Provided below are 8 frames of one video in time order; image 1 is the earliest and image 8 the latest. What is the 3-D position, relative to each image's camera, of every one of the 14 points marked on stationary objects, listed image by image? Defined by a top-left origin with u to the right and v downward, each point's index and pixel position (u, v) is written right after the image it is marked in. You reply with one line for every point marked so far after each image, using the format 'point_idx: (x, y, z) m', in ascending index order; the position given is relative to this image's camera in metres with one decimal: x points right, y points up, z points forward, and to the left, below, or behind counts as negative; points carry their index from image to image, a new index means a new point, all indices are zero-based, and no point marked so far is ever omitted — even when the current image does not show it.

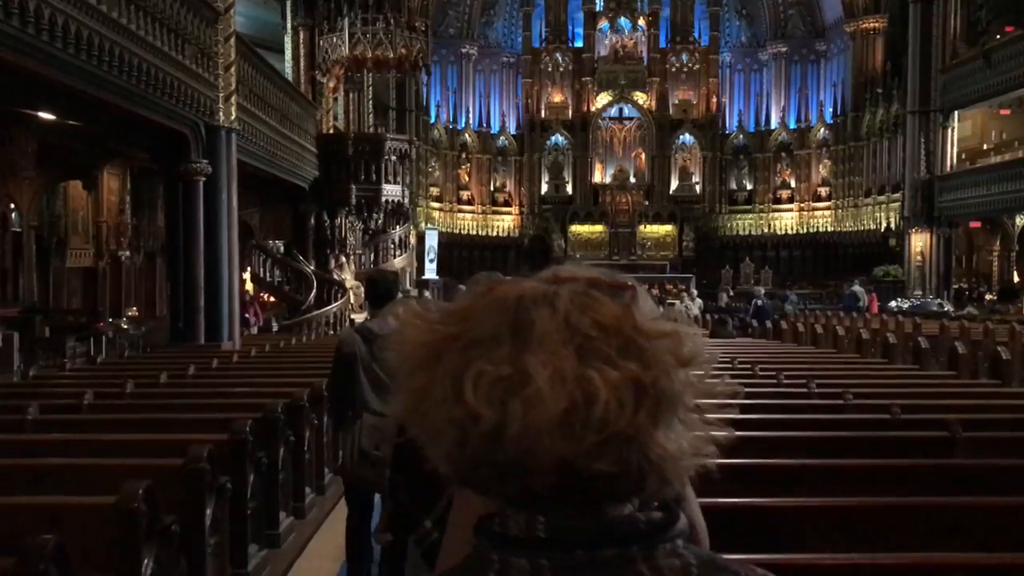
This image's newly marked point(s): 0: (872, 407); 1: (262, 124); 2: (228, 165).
0: (+2.2, -0.7, +5.6) m
1: (-3.4, +2.2, +12.3) m
2: (-3.3, +1.4, +10.5) m
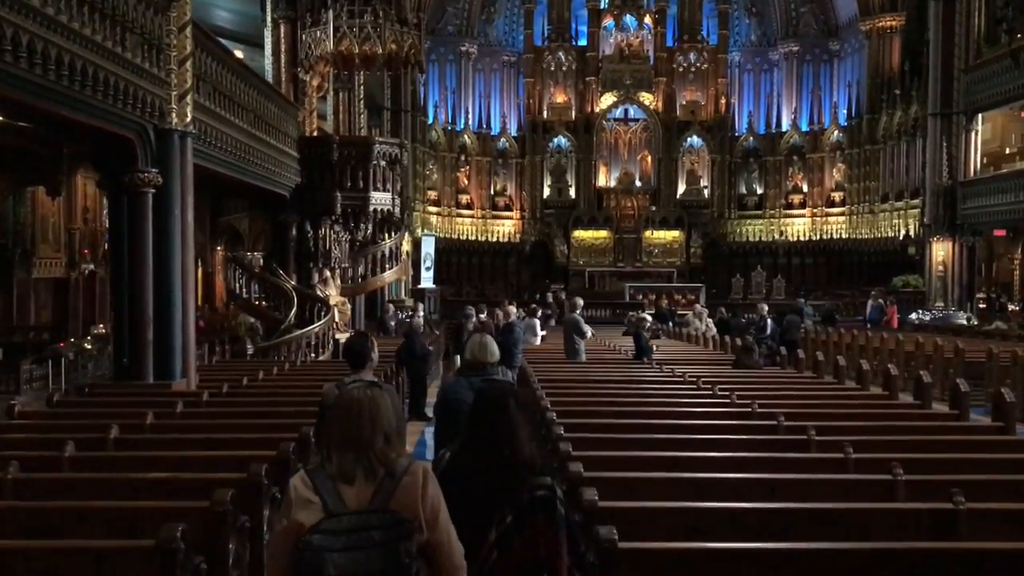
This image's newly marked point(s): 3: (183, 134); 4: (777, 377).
0: (+2.2, -1.0, +4.2) m
1: (-3.4, +1.9, +10.9) m
2: (-3.3, +1.1, +9.1) m
3: (-3.2, +1.5, +9.0) m
4: (+3.0, -1.0, +10.4) m
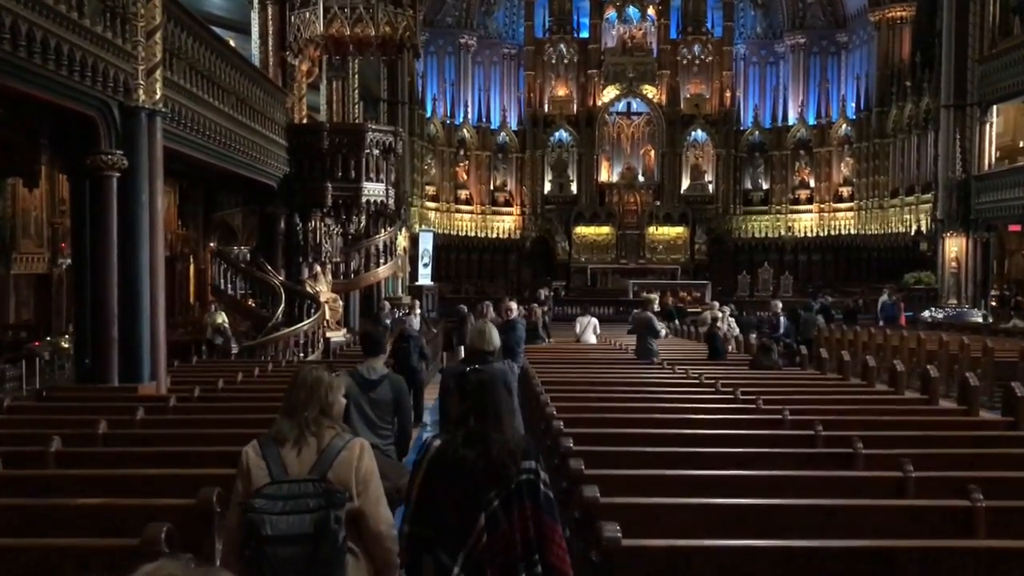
0: (+2.2, -1.0, +3.4) m
1: (-3.3, +2.0, +10.1) m
2: (-3.3, +1.2, +8.3) m
3: (-3.2, +1.6, +8.2) m
4: (+3.0, -0.9, +9.6) m
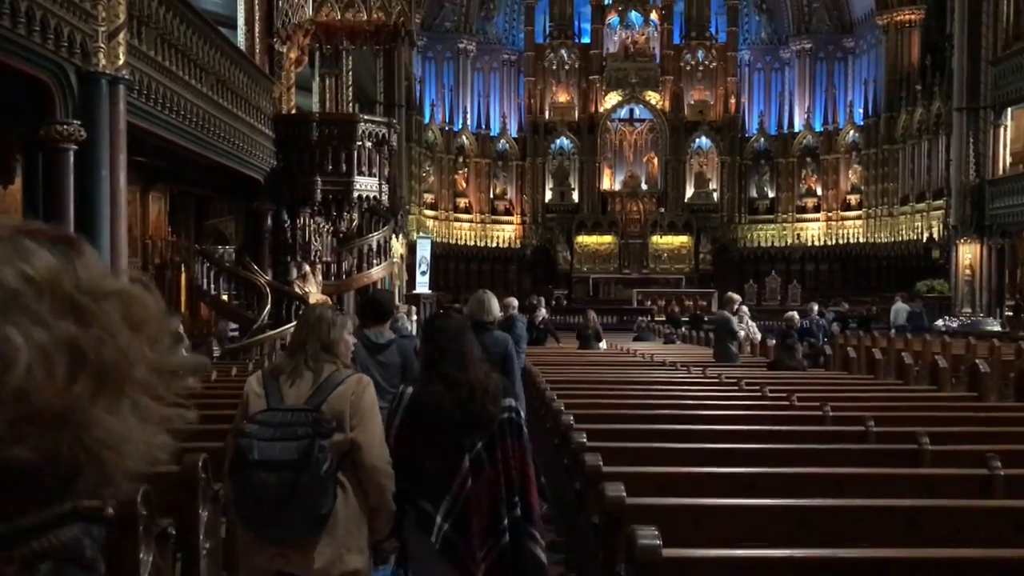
0: (+2.2, -0.8, +2.6) m
1: (-3.3, +2.1, +9.3) m
2: (-3.3, +1.3, +7.5) m
3: (-3.2, +1.7, +7.4) m
4: (+3.0, -0.9, +8.7) m
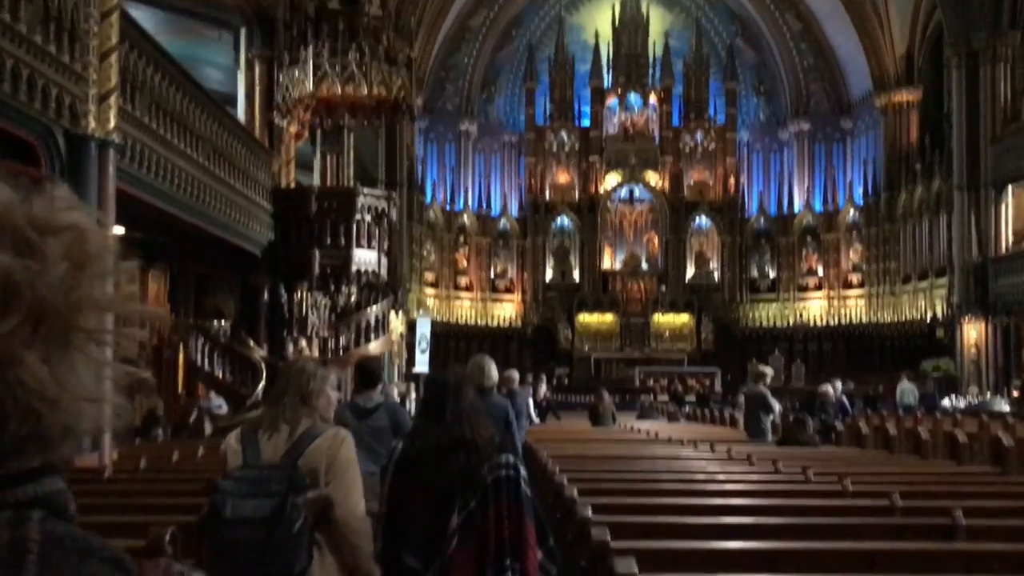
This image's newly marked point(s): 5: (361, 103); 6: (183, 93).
0: (+2.2, -0.9, +2.2) m
1: (-3.3, +1.3, +9.2) m
2: (-3.3, +0.7, +7.3) m
3: (-3.2, +1.1, +7.2) m
4: (+3.0, -1.5, +8.4) m
5: (-2.3, +2.8, +13.7) m
6: (-3.4, +2.0, +9.5) m
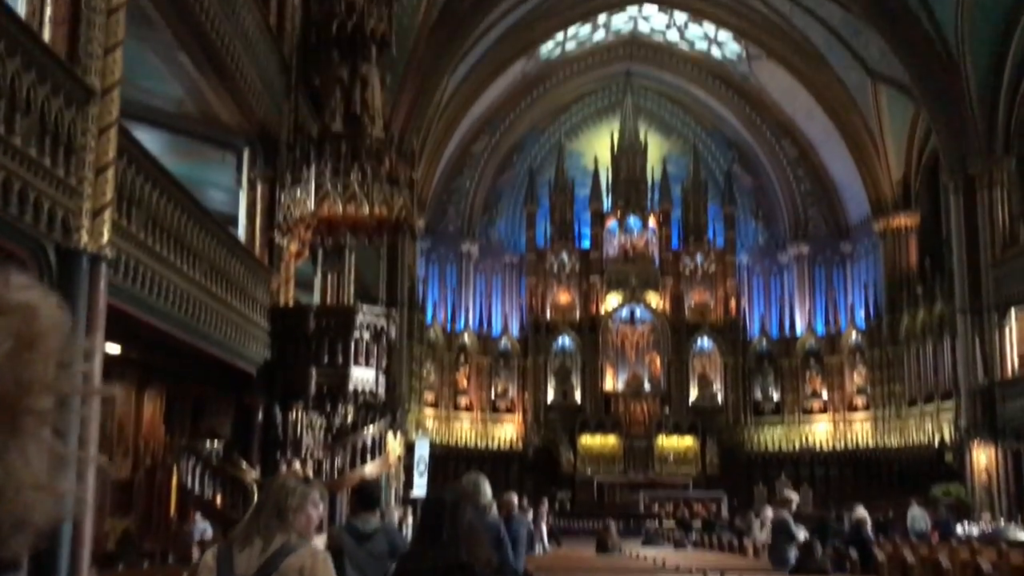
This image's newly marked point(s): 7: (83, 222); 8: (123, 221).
0: (+2.2, -1.1, +1.9) m
1: (-3.3, +0.2, +9.1) m
2: (-3.3, -0.2, +7.2) m
3: (-3.2, +0.2, +7.2) m
4: (+3.0, -2.6, +8.0) m
5: (-2.3, +1.0, +13.8) m
6: (-3.4, +0.8, +9.6) m
7: (-3.3, +0.5, +7.2) m
8: (-3.4, +0.6, +8.0) m
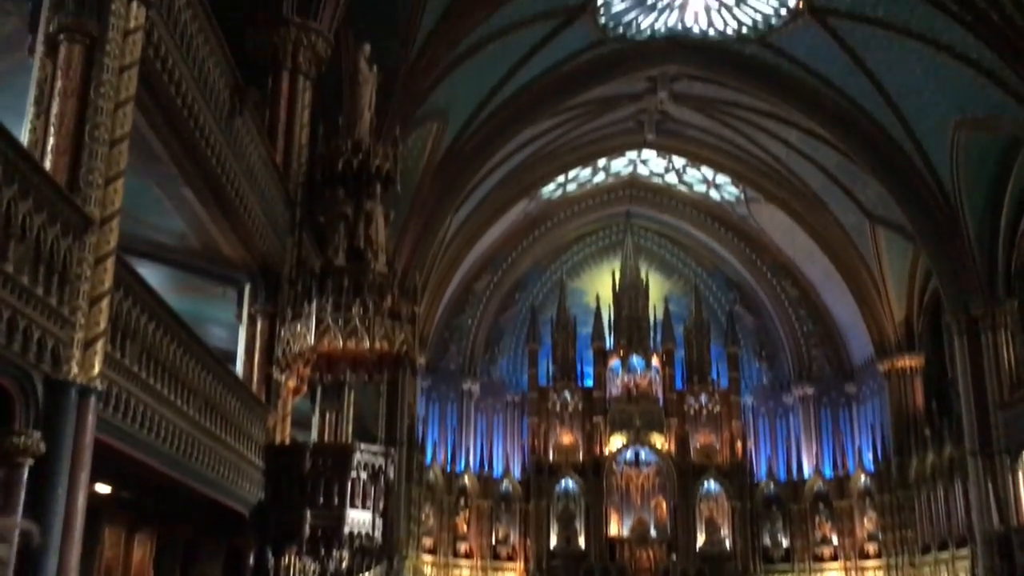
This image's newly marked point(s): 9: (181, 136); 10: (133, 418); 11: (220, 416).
0: (+2.2, -1.4, +1.6) m
1: (-3.3, -1.1, +8.9) m
2: (-3.3, -1.2, +7.0) m
3: (-3.2, -0.8, +7.0) m
4: (+3.0, -3.7, +7.3) m
5: (-2.2, -1.1, +13.7) m
6: (-3.4, -0.6, +9.4) m
7: (-3.3, -0.5, +7.1) m
8: (-3.4, -0.6, +7.9) m
9: (-3.5, +1.6, +9.6) m
10: (-3.3, -1.1, +8.1) m
11: (-3.4, -1.5, +10.8) m
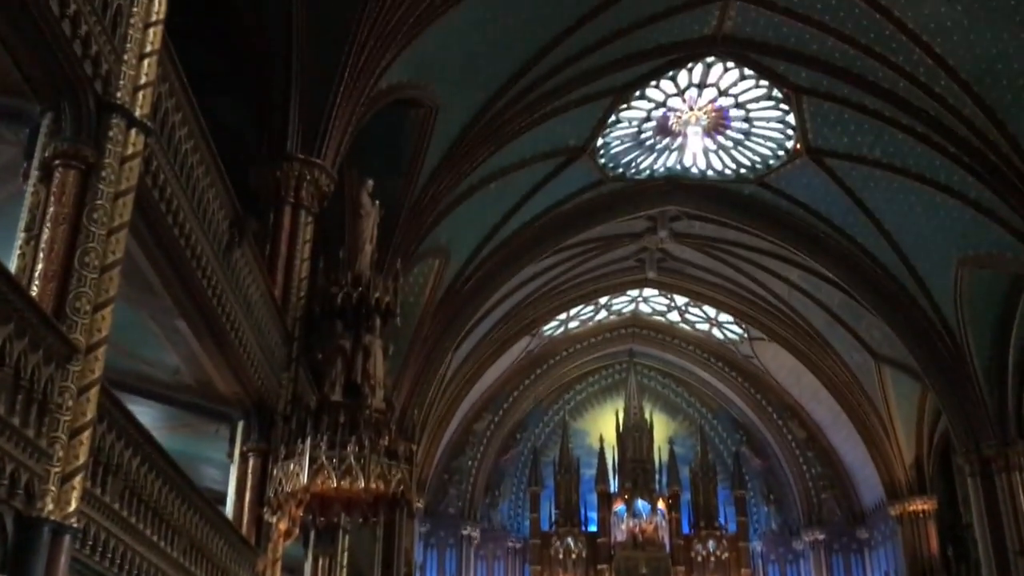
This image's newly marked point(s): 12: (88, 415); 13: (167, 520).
0: (+2.2, -1.6, +1.2) m
1: (-3.3, -2.4, +8.5) m
2: (-3.3, -2.2, +6.6) m
3: (-3.2, -1.8, +6.6) m
4: (+3.0, -4.7, +6.5) m
5: (-2.2, -3.1, +13.2) m
6: (-3.4, -2.0, +9.1) m
7: (-3.3, -1.5, +6.7) m
8: (-3.4, -1.7, +7.5) m
9: (-3.5, +0.2, +9.5) m
10: (-3.3, -2.3, +7.7) m
11: (-3.4, -3.1, +10.3) m
12: (-3.2, -1.1, +7.3) m
13: (-3.4, -2.4, +9.1) m
